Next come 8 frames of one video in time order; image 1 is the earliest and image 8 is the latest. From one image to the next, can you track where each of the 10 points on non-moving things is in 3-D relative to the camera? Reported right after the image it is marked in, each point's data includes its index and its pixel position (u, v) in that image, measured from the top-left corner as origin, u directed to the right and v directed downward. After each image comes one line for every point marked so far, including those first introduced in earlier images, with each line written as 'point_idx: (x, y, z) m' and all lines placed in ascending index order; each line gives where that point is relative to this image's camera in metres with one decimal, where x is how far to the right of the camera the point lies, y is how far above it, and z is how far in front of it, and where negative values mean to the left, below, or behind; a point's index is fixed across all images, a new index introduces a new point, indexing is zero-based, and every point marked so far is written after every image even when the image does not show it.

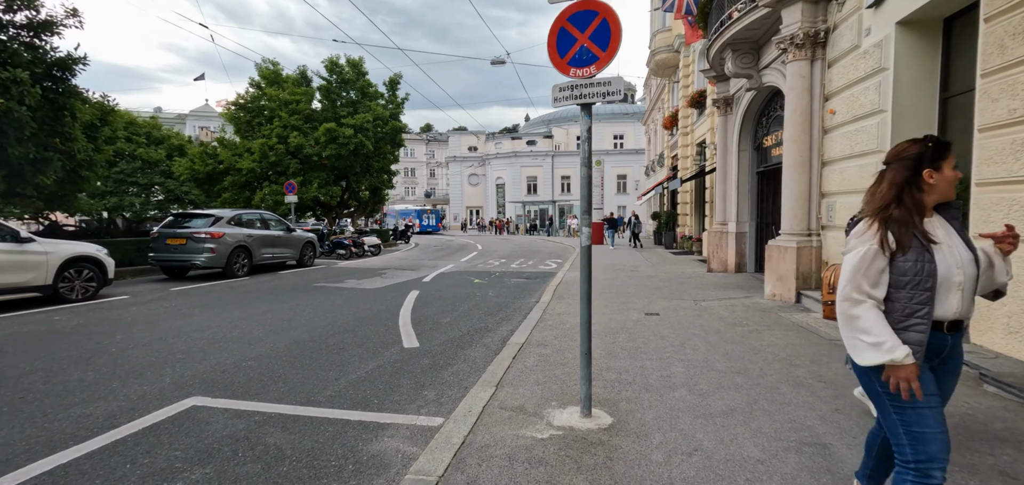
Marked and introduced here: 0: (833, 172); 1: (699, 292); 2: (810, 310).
0: (+4.9, +1.1, +7.3) m
1: (+3.6, -1.0, +9.3) m
2: (+4.4, -1.0, +7.1) m
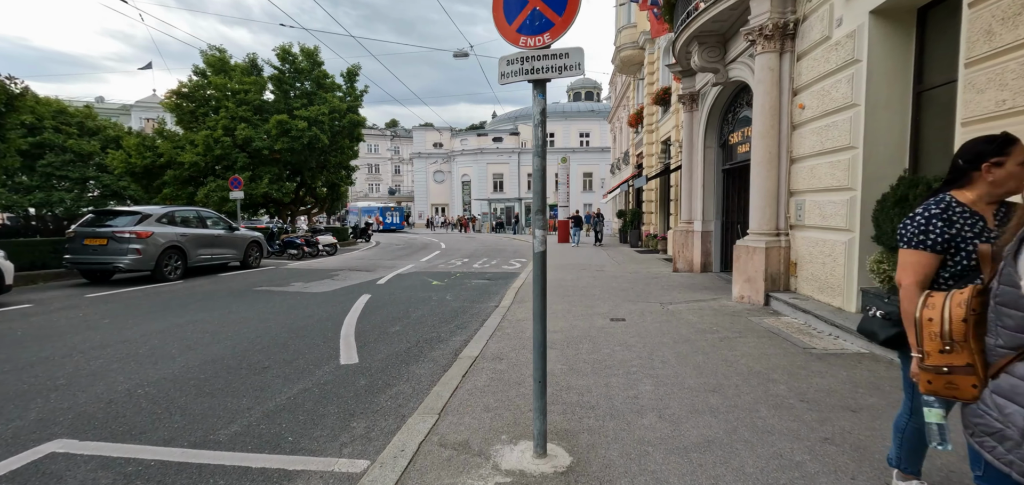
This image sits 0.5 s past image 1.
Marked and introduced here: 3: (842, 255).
0: (+4.2, +1.1, +7.0) m
1: (+2.8, -1.0, +8.9) m
2: (+3.8, -1.0, +6.8) m
3: (+4.1, -0.2, +6.0) m
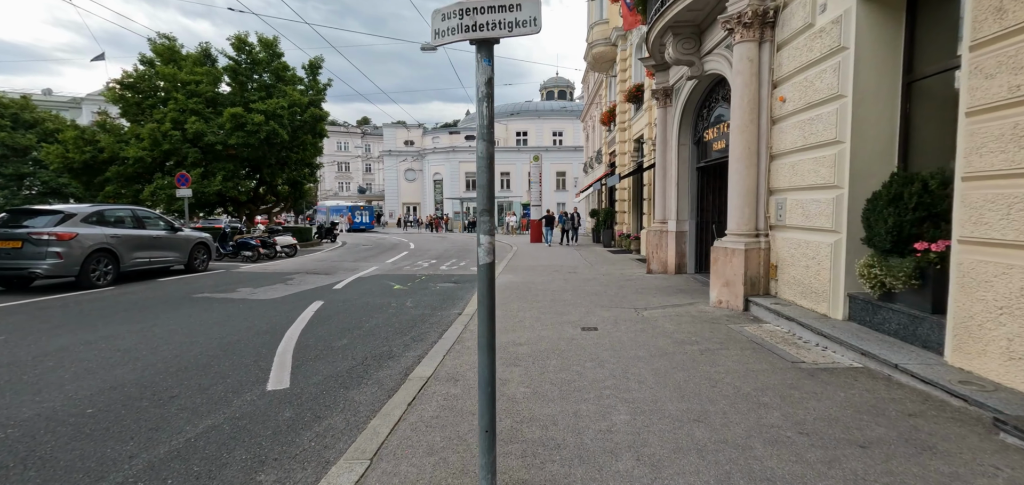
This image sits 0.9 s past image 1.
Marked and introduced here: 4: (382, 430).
0: (+3.7, +1.1, +6.6) m
1: (+2.2, -1.0, +8.4) m
2: (+3.3, -1.0, +6.4) m
3: (+3.6, -0.2, +5.6) m
4: (-0.9, -1.3, +3.4) m
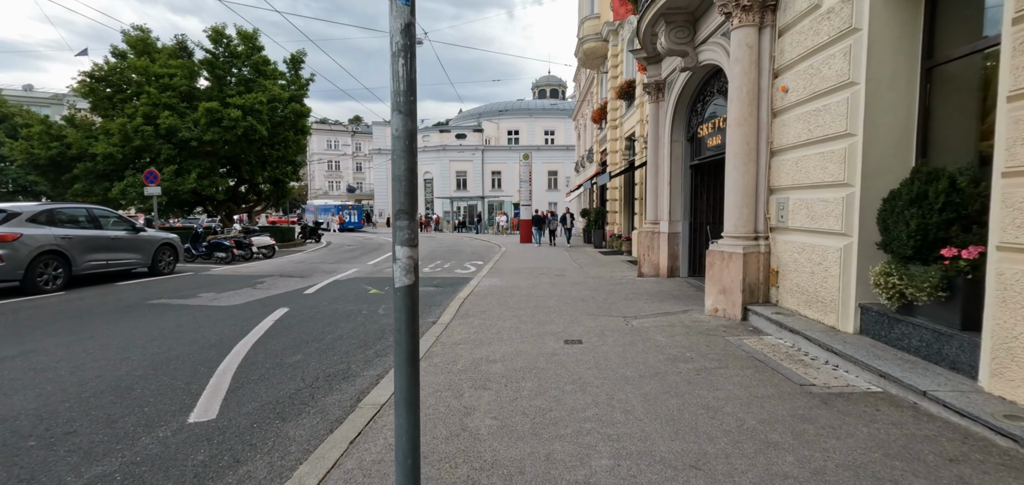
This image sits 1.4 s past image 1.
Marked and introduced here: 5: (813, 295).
0: (+3.4, +1.0, +6.1) m
1: (+1.9, -1.0, +7.8) m
2: (+3.0, -1.1, +5.8) m
3: (+3.4, -0.2, +5.0) m
4: (-1.1, -1.3, +2.7) m
5: (+3.4, -0.6, +5.4) m
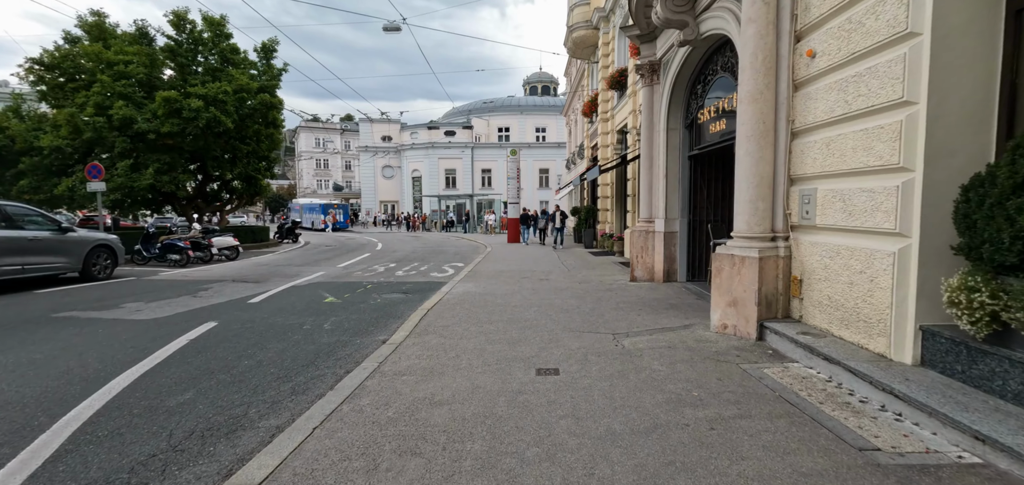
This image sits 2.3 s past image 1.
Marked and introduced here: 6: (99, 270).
0: (+3.0, +1.0, +4.9) m
1: (+1.5, -1.0, +6.6) m
2: (+2.6, -1.1, +4.6) m
3: (+3.0, -0.3, +3.8) m
4: (-1.5, -1.4, +1.5) m
5: (+3.0, -0.6, +4.3) m
6: (-9.1, -0.6, +10.8) m
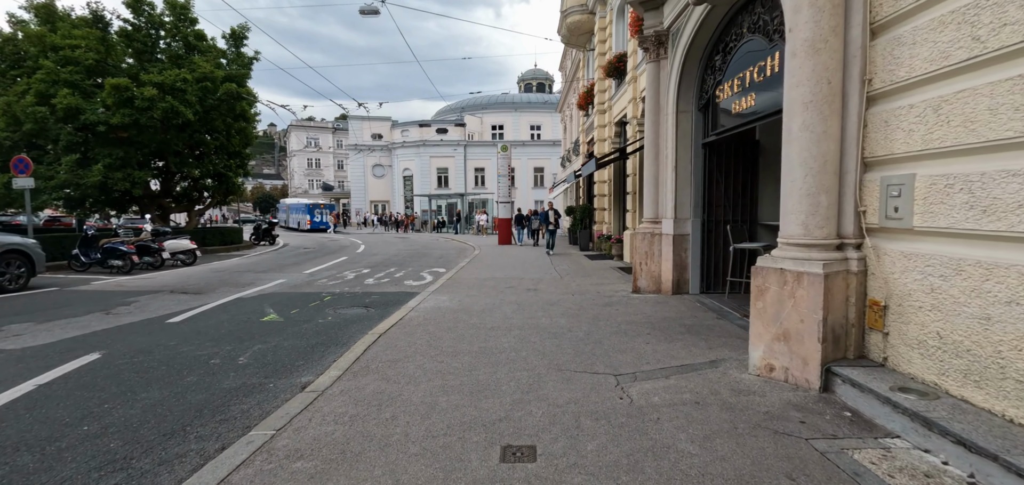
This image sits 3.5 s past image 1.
0: (+2.7, +0.9, +3.4) m
1: (+1.2, -1.1, +5.1) m
2: (+2.3, -1.2, +3.1) m
3: (+2.7, -0.3, +2.3) m
4: (-1.8, -1.5, -0.1) m
5: (+2.7, -0.7, +2.7) m
6: (-9.5, -0.7, +9.2) m
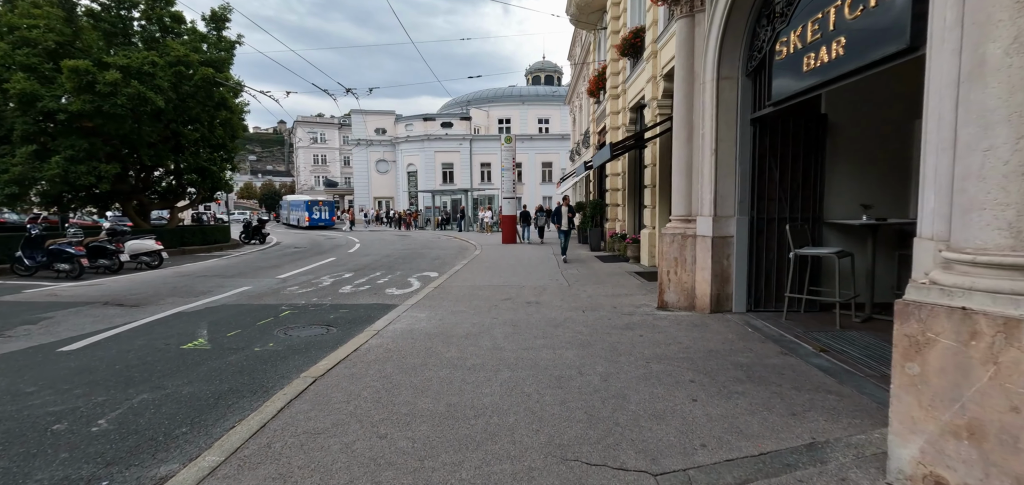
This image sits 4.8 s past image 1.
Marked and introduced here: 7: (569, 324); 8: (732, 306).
0: (+2.6, +0.8, +1.6) m
1: (+1.0, -1.2, +3.4) m
2: (+2.1, -1.2, +1.4) m
3: (+2.5, -0.4, +0.6) m
4: (-2.0, -1.6, -1.7) m
5: (+2.5, -0.8, +1.0) m
6: (-9.5, -0.7, +7.6) m
7: (+0.7, -1.0, +6.2) m
8: (+2.9, -0.8, +6.4) m
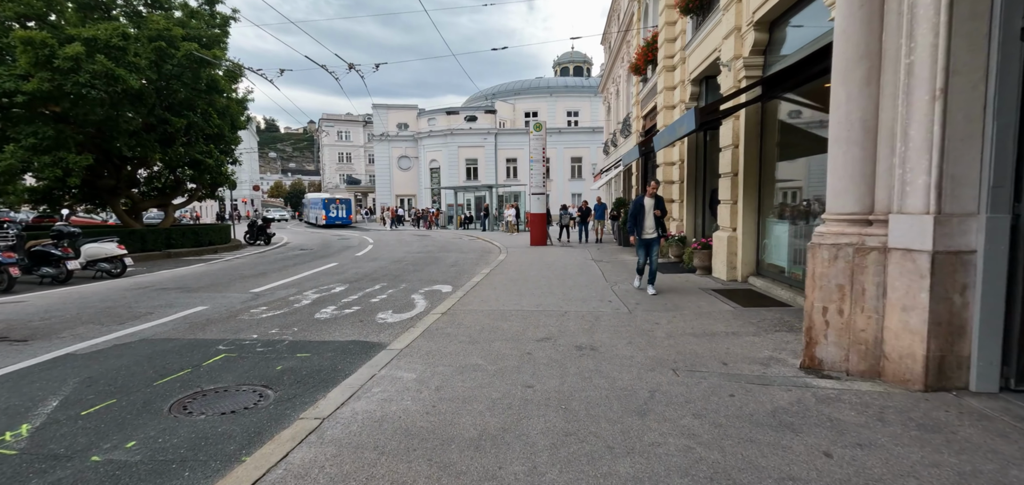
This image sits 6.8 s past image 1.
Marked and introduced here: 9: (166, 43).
0: (+2.7, +0.7, -1.2) m
1: (+1.3, -1.3, +0.6) m
2: (+2.2, -1.4, -1.4) m
3: (+2.6, -0.6, -2.3) m
4: (-2.0, -1.7, -4.3) m
5: (+2.6, -0.9, -1.8) m
6: (-9.1, -0.8, +5.4) m
7: (+1.1, -1.2, +3.4) m
8: (+3.3, -0.9, +3.5) m
9: (-10.1, +5.8, +14.1) m
